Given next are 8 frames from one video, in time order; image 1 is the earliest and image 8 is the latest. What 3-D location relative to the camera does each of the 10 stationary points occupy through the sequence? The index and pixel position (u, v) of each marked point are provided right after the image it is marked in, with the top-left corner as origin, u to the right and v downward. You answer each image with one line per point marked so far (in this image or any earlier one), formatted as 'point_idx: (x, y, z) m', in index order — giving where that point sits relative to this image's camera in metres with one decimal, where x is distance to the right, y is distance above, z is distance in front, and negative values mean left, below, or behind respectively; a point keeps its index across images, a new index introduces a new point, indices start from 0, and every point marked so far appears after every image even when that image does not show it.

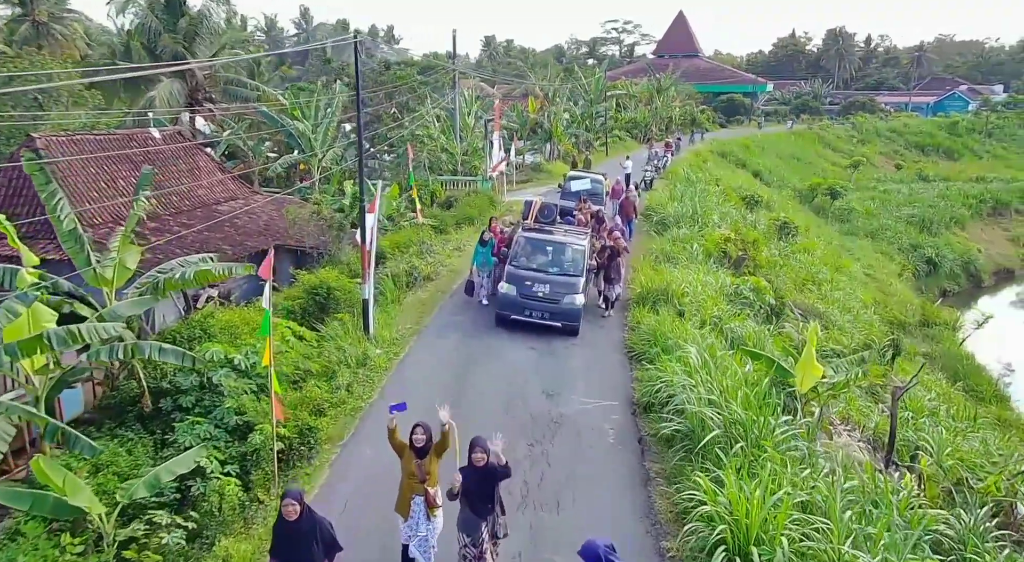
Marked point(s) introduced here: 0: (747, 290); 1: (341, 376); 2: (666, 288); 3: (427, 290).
0: (+4.8, -0.2, +19.3) m
1: (-2.2, -1.2, +12.0) m
2: (+2.9, -0.1, +17.5) m
3: (-1.7, -0.2, +18.5) m
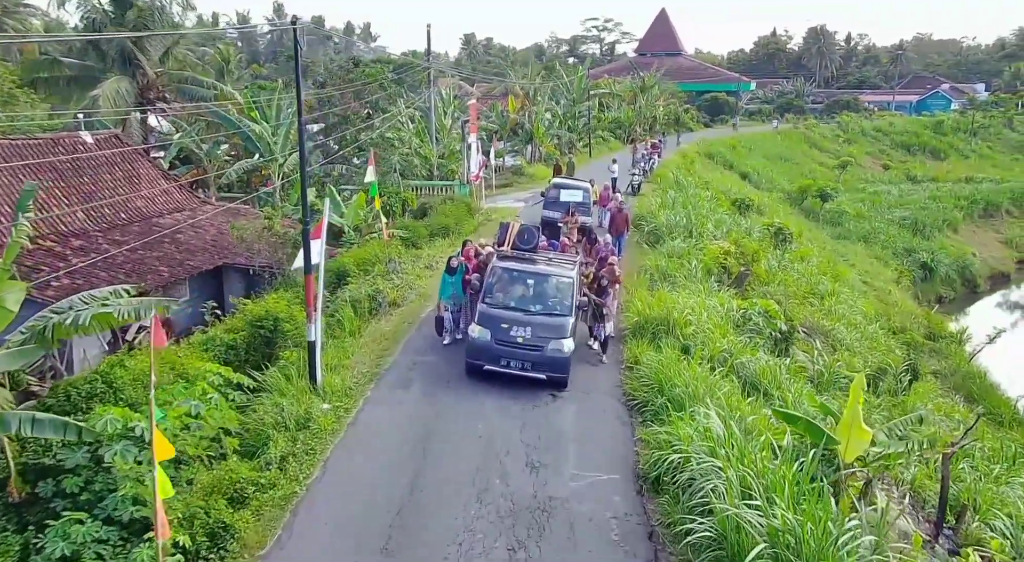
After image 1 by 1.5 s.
0: (+4.4, -0.6, +17.1) m
1: (-2.4, -1.7, +9.6) m
2: (+2.5, -0.5, +15.2) m
3: (-2.0, -0.7, +16.1) m
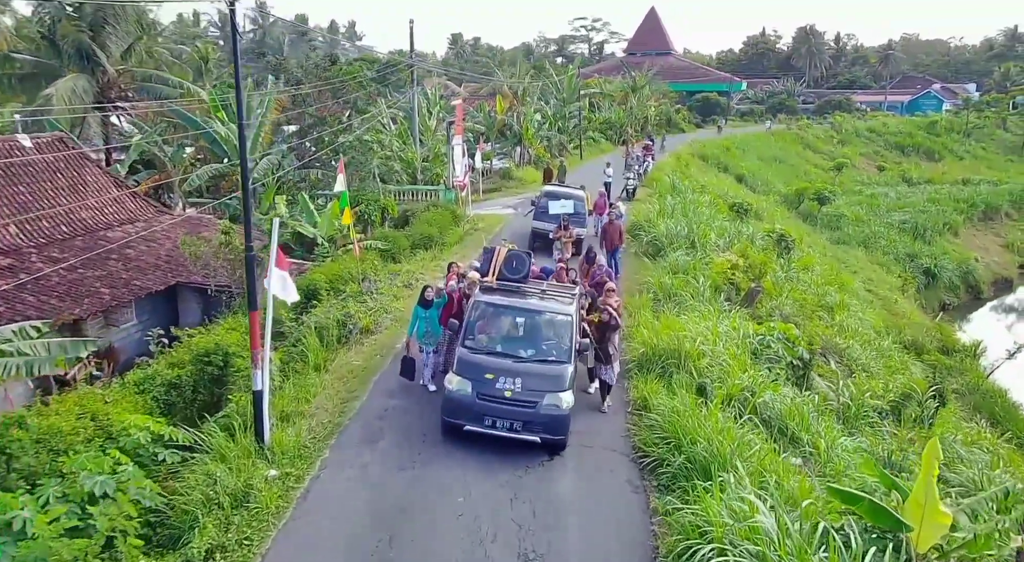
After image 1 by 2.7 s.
0: (+4.2, -0.9, +15.2) m
1: (-2.5, -2.0, +7.6) m
2: (+2.3, -0.9, +13.3) m
3: (-2.2, -1.0, +14.2) m
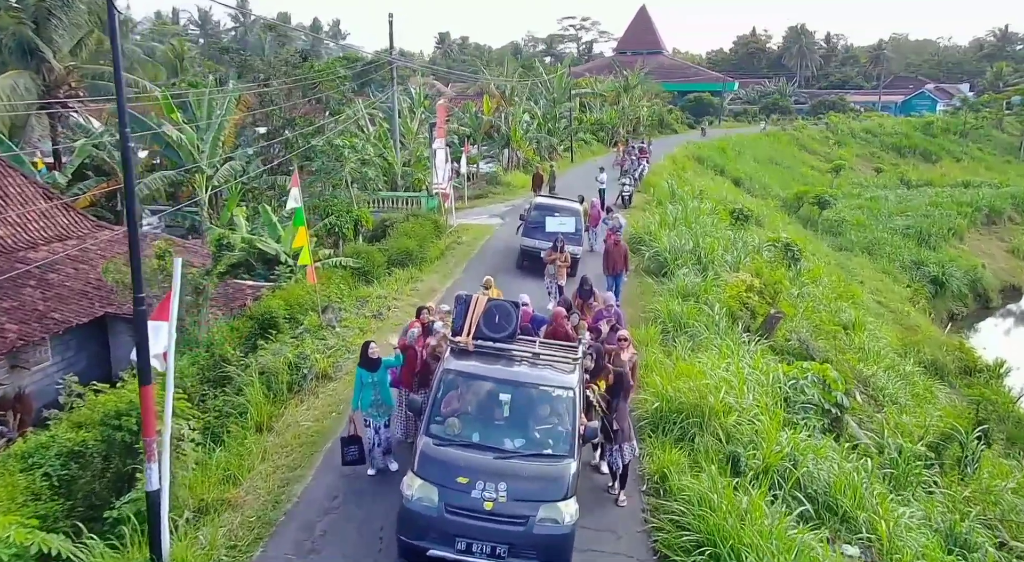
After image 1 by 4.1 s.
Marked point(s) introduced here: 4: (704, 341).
0: (+4.0, -1.4, +12.8) m
1: (-2.6, -2.5, +5.2) m
2: (+2.2, -1.3, +11.0) m
3: (-2.4, -1.5, +11.7) m
4: (+2.9, -0.9, +14.4) m
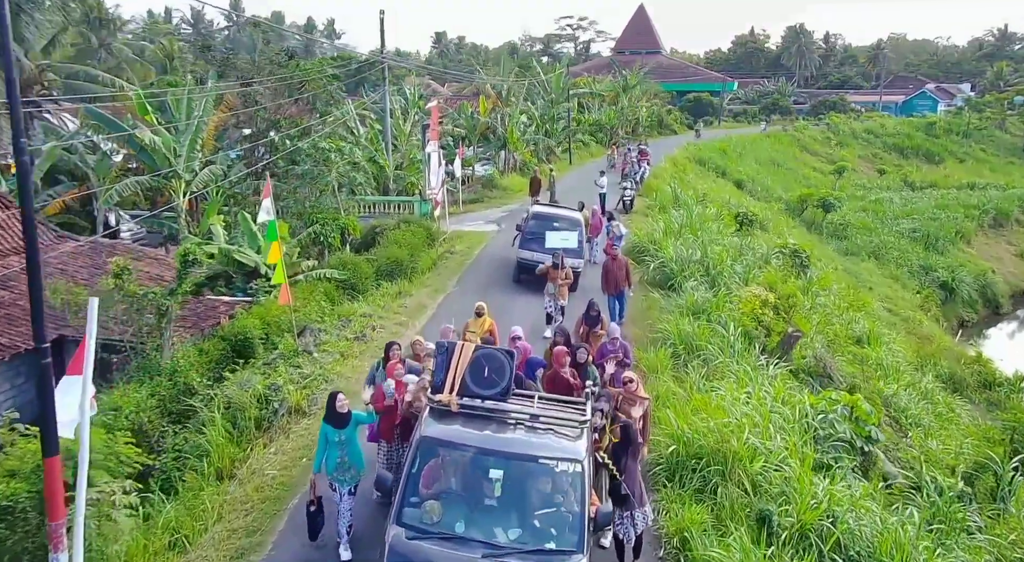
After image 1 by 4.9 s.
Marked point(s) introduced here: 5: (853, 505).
0: (+4.0, -1.7, +11.5) m
1: (-2.6, -2.8, +3.9) m
2: (+2.1, -1.6, +9.6) m
3: (-2.4, -1.8, +10.4) m
4: (+2.9, -1.2, +13.1) m
5: (+3.3, -2.2, +9.2) m
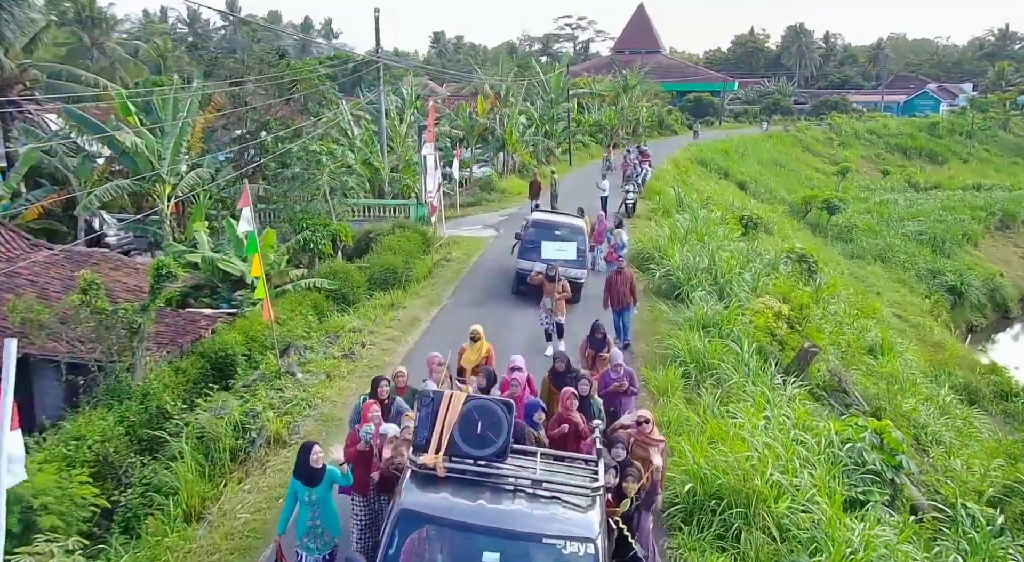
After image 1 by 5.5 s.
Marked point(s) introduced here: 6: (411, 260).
0: (+4.0, -1.8, +10.6) m
1: (-2.6, -3.0, +2.9) m
2: (+2.1, -1.8, +8.7) m
3: (-2.5, -2.0, +9.5) m
4: (+2.8, -1.4, +12.2) m
5: (+3.3, -2.4, +8.2) m
6: (-2.1, +0.4, +19.9) m
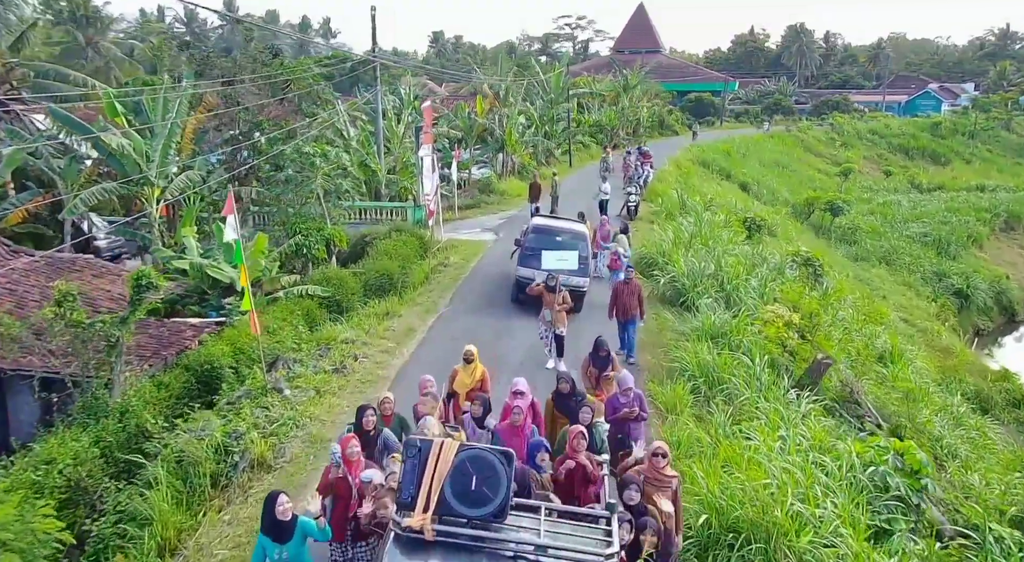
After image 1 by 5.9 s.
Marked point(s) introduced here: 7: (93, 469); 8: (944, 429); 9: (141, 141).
0: (+4.0, -2.0, +9.9) m
1: (-2.6, -3.1, +2.3) m
2: (+2.1, -1.9, +8.1) m
3: (-2.5, -2.1, +8.8) m
4: (+2.8, -1.5, +11.5) m
5: (+3.3, -2.5, +7.6) m
6: (-2.2, +0.3, +19.2) m
7: (-4.3, -1.9, +9.7) m
8: (+7.7, -2.6, +16.8) m
9: (-7.8, +2.9, +19.9) m
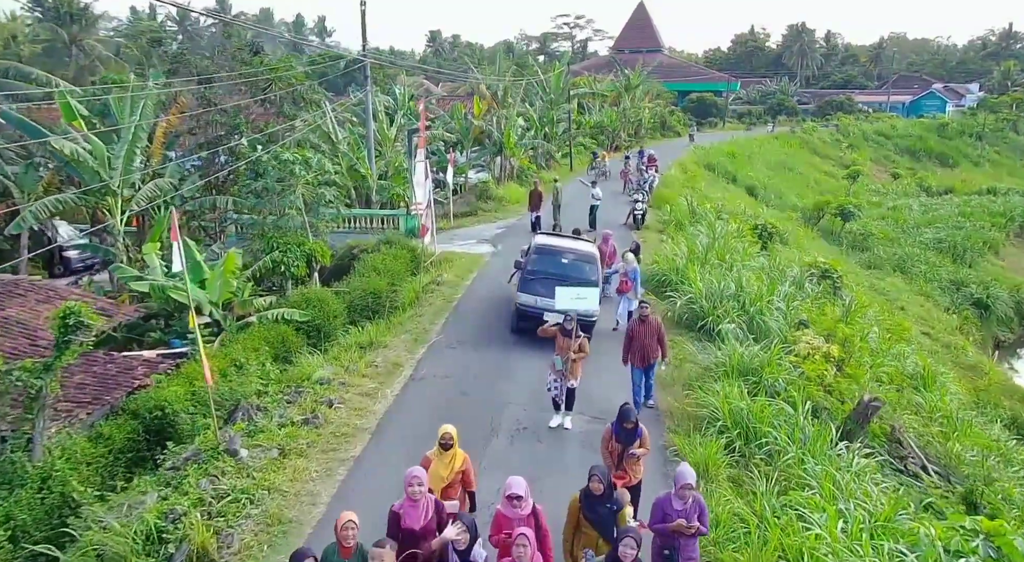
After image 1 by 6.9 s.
0: (+4.0, -2.4, +8.1) m
1: (-2.6, -3.5, +0.4) m
2: (+2.1, -2.3, +6.2) m
3: (-2.4, -2.5, +6.9) m
4: (+2.9, -1.9, +9.7) m
5: (+3.3, -2.9, +5.7) m
6: (-2.2, -0.1, +17.4) m
7: (-4.3, -2.3, +7.8) m
8: (+7.7, -3.0, +14.9) m
9: (-7.8, +2.5, +18.0) m
